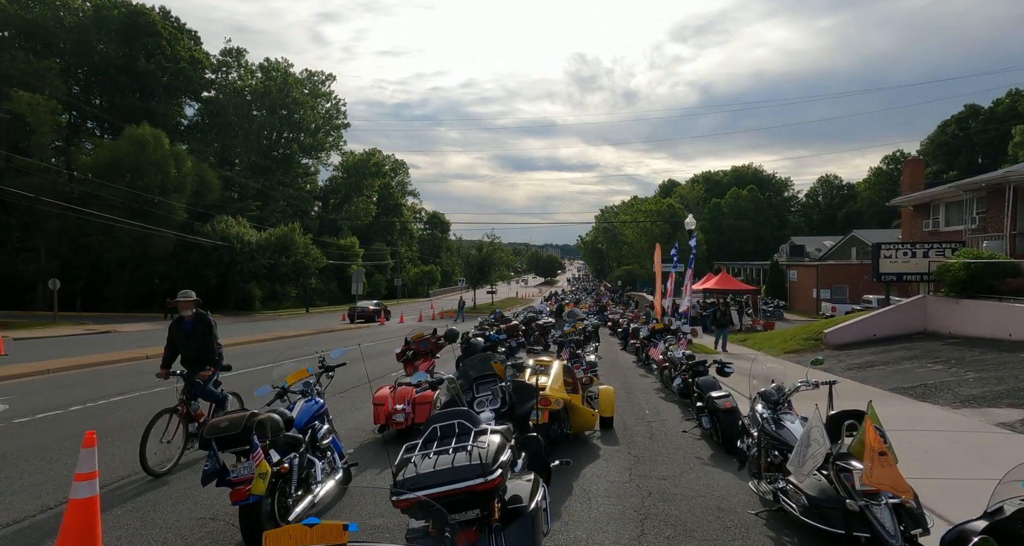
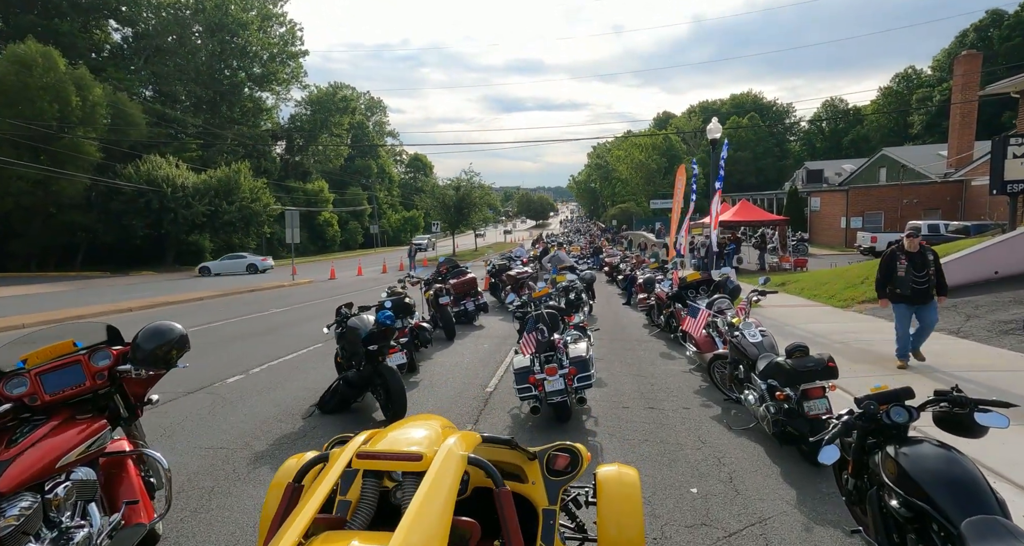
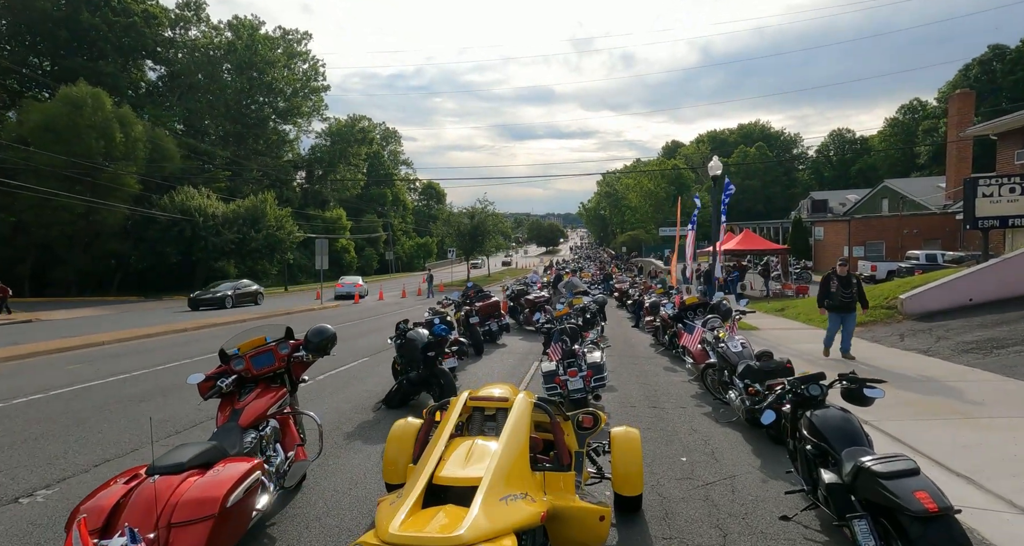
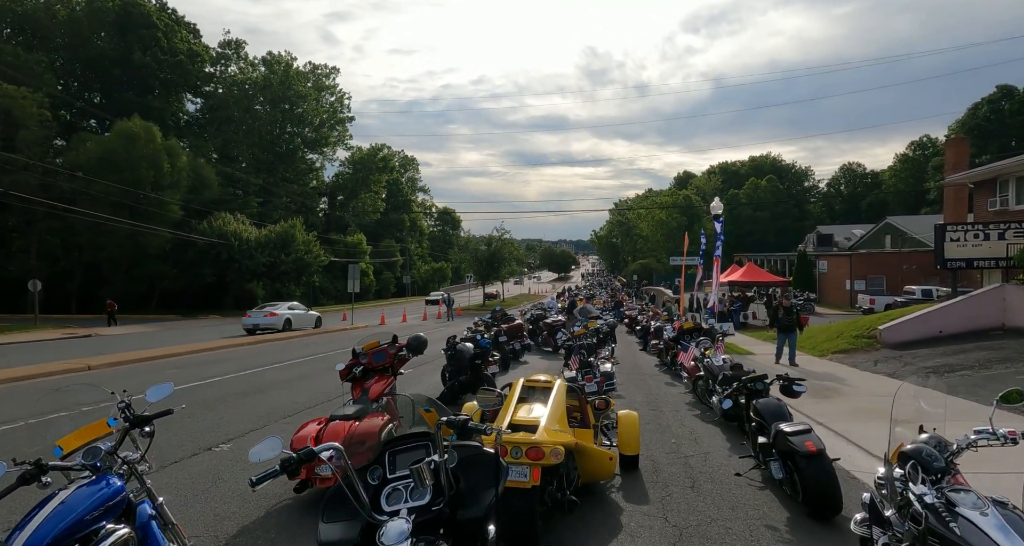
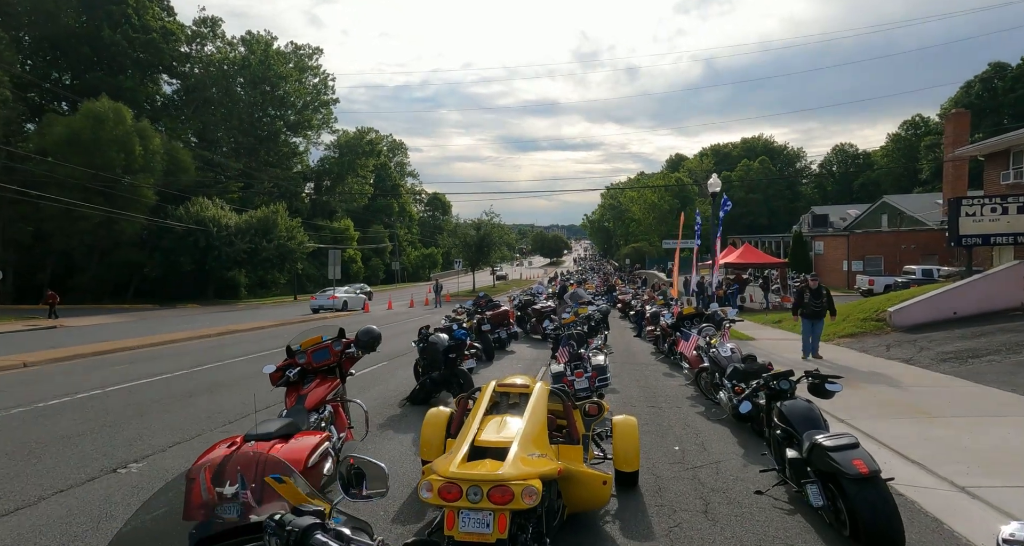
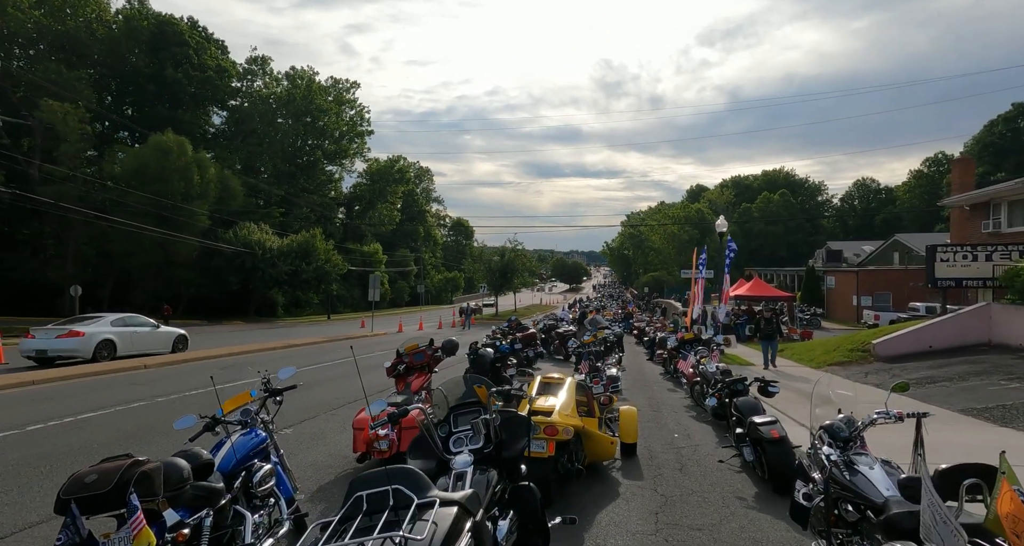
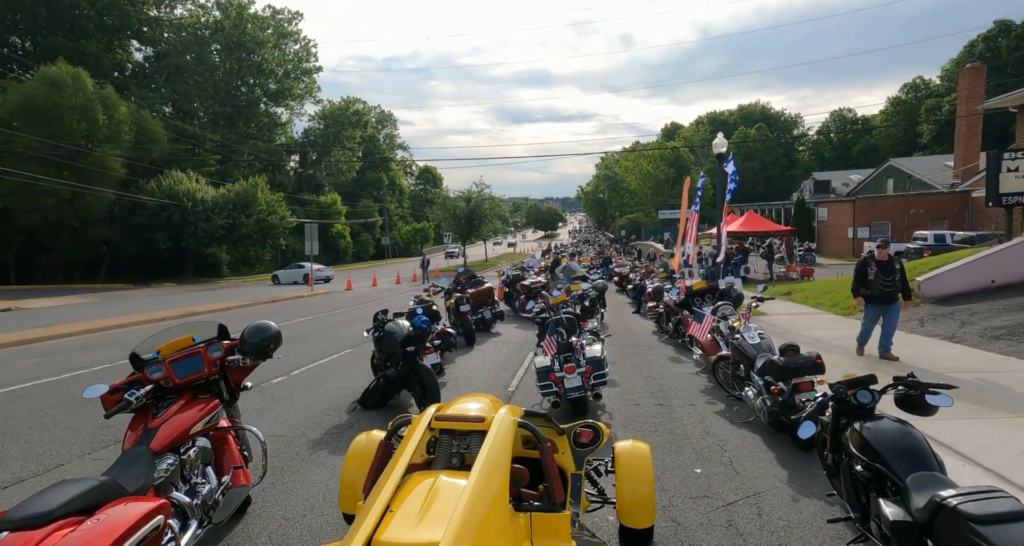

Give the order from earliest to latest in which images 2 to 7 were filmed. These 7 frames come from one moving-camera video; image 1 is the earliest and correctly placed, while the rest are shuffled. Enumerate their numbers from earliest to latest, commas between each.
6, 4, 5, 3, 7, 2
